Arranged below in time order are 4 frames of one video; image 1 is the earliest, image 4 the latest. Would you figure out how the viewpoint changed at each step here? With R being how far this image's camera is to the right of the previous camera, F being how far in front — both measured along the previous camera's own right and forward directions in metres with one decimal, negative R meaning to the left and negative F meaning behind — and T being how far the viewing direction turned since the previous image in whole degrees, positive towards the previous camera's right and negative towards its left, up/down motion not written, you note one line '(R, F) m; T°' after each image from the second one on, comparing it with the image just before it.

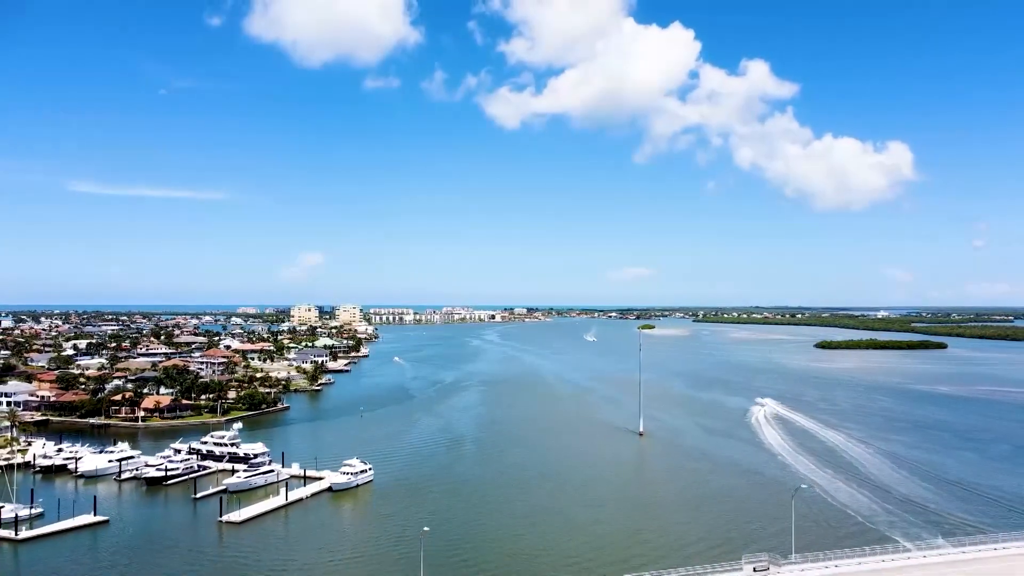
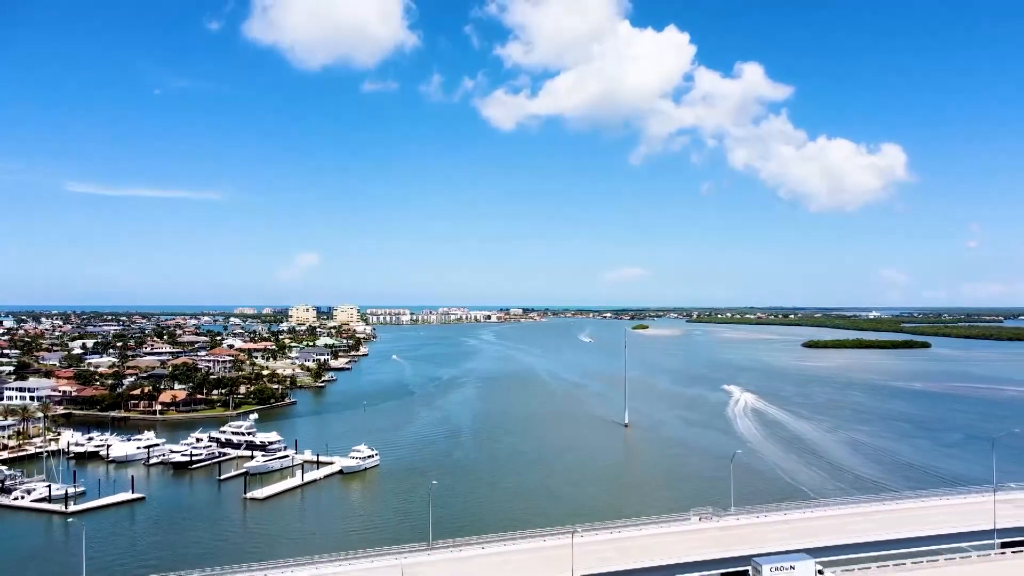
(+0.1, -2.8) m; 0°
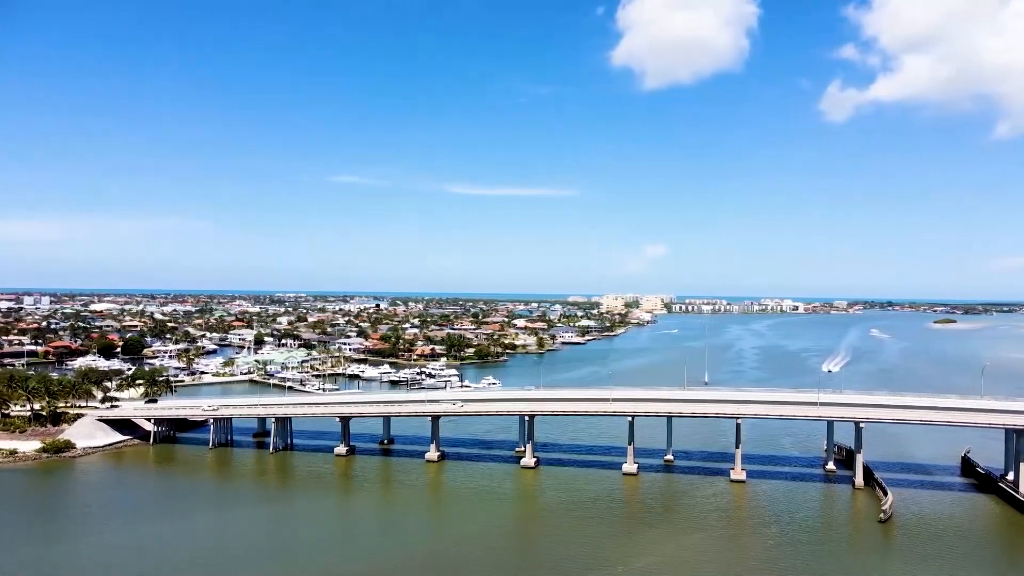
(+1.7, -0.4) m; -3°
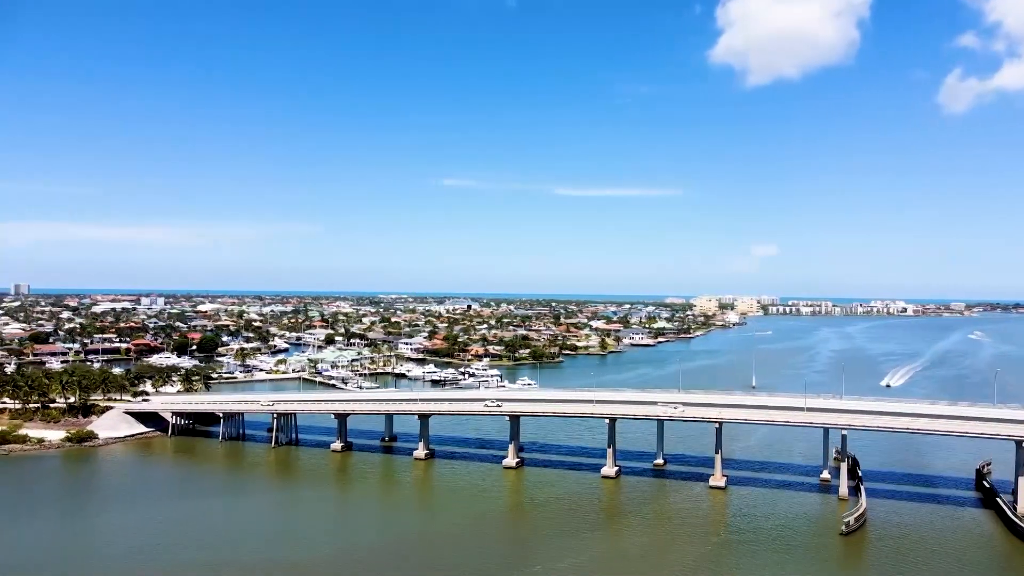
(+1.9, 0.0) m; -6°
